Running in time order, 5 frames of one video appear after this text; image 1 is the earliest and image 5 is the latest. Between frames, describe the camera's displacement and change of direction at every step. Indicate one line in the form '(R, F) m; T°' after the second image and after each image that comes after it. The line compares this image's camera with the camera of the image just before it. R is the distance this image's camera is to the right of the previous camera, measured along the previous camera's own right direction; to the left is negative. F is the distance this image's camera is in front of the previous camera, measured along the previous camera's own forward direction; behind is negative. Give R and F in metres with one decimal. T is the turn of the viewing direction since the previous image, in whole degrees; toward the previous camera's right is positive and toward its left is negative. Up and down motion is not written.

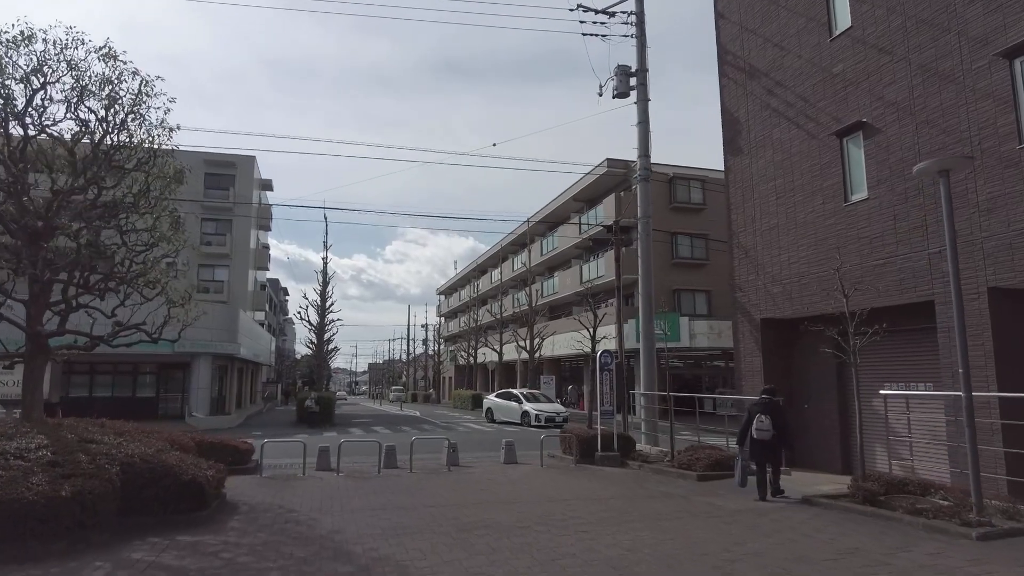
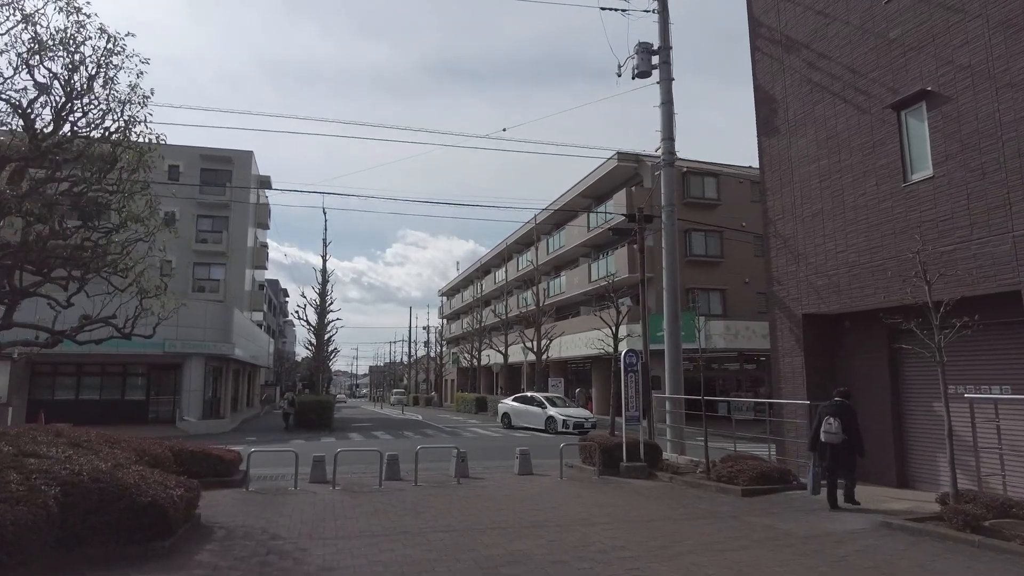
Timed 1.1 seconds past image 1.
(-0.3, +1.2) m; 0°
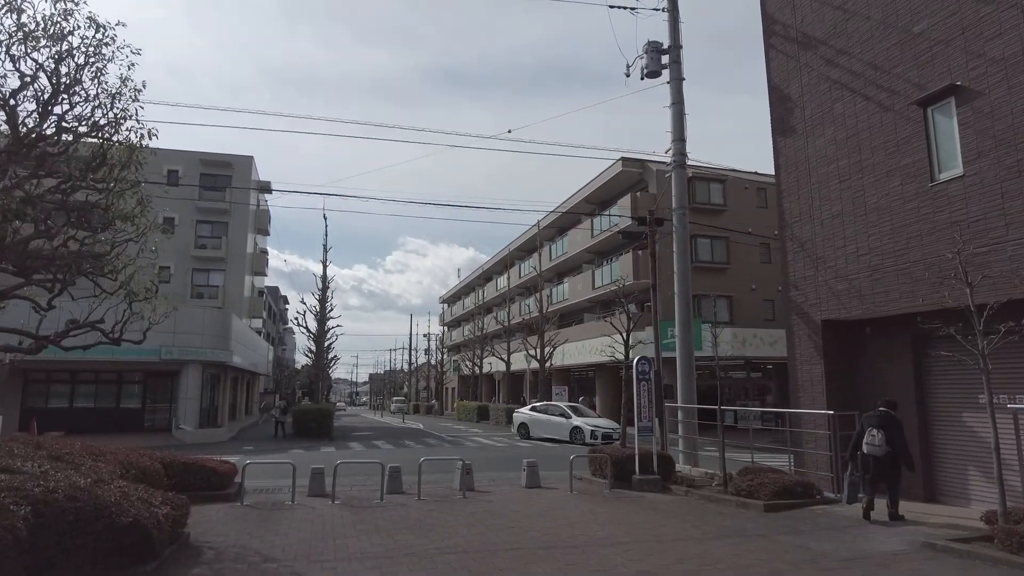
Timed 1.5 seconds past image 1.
(-0.1, +0.5) m; 0°
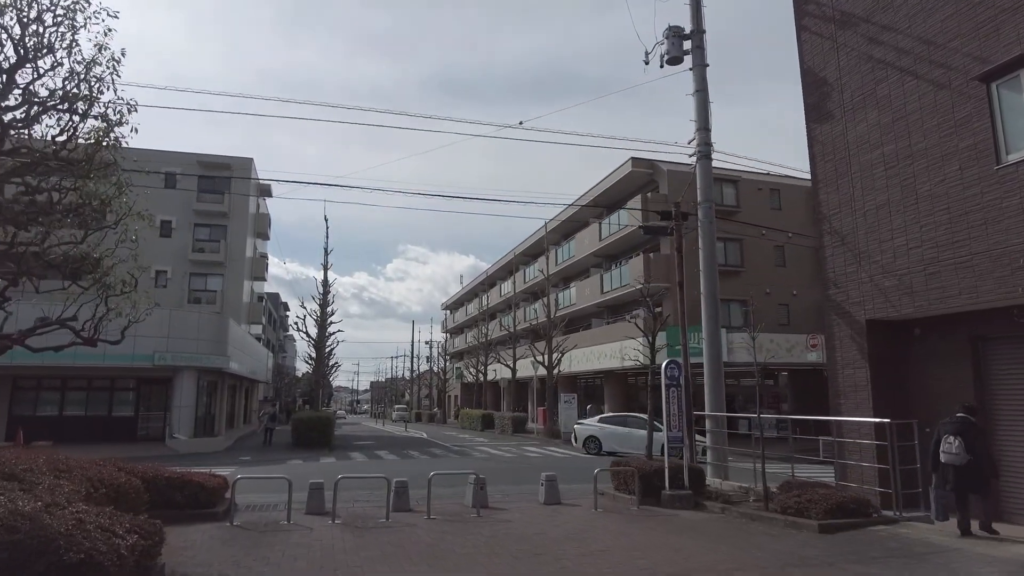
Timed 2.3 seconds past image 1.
(-0.3, +0.9) m; 0°
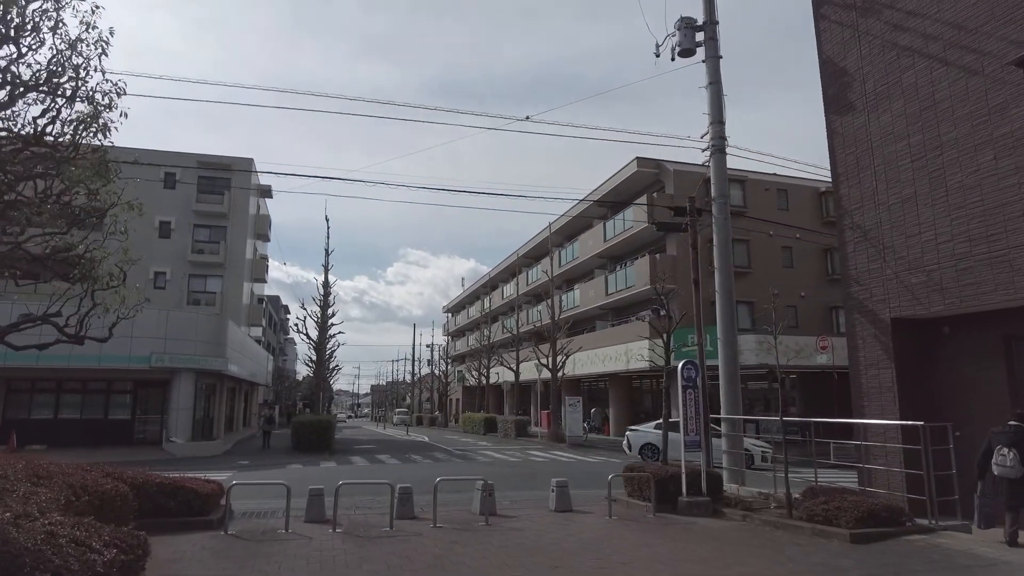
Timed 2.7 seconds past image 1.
(-0.1, +0.5) m; 0°
